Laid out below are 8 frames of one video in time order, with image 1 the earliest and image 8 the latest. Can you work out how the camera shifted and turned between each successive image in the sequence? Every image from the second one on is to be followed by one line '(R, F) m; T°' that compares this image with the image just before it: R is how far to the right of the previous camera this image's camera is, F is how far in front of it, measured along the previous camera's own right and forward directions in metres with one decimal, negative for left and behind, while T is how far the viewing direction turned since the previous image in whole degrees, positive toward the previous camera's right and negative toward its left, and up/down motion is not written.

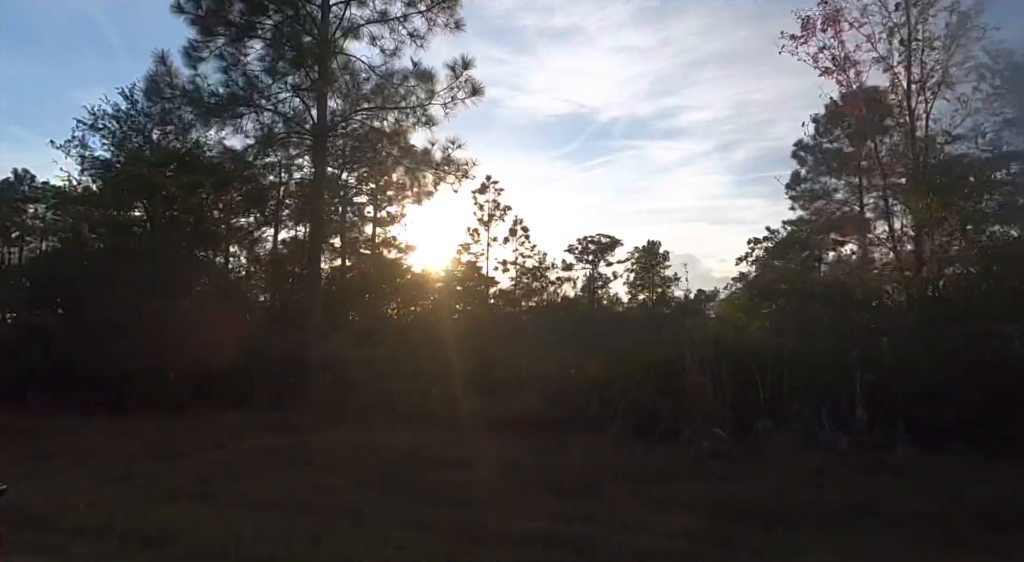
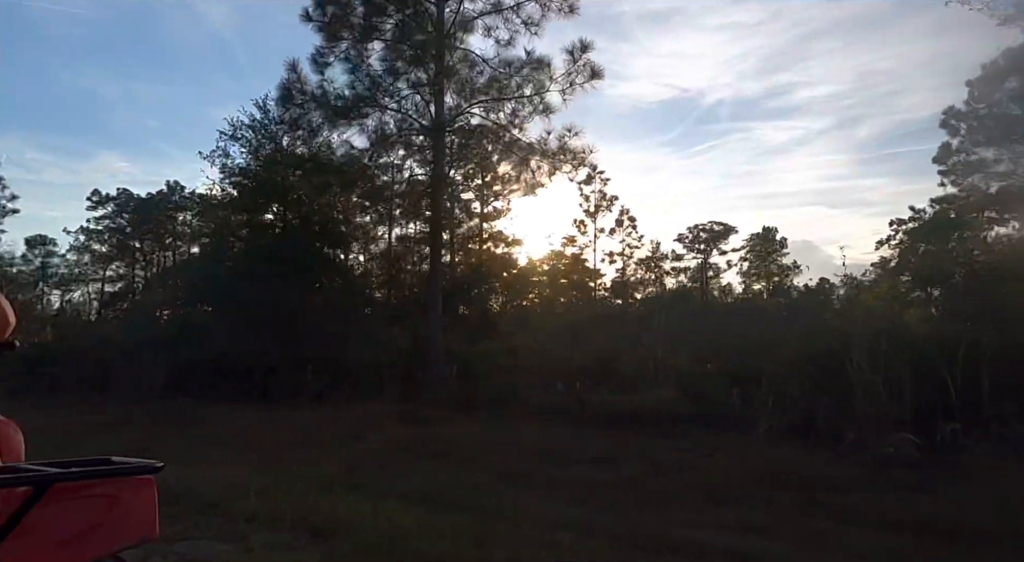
(-0.5, +0.4) m; -10°
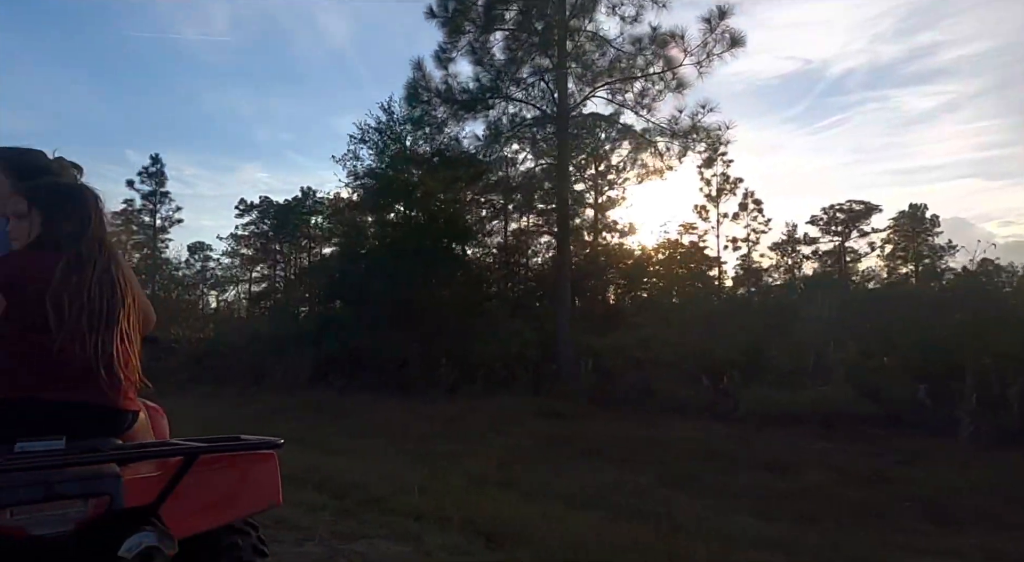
(-0.5, +0.4) m; -11°
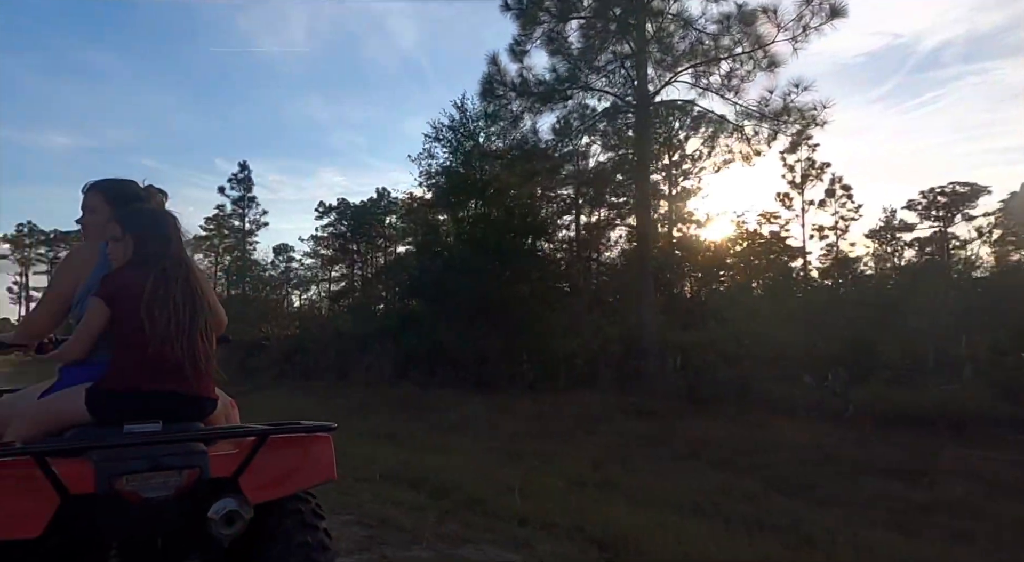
(-0.3, +0.2) m; -7°
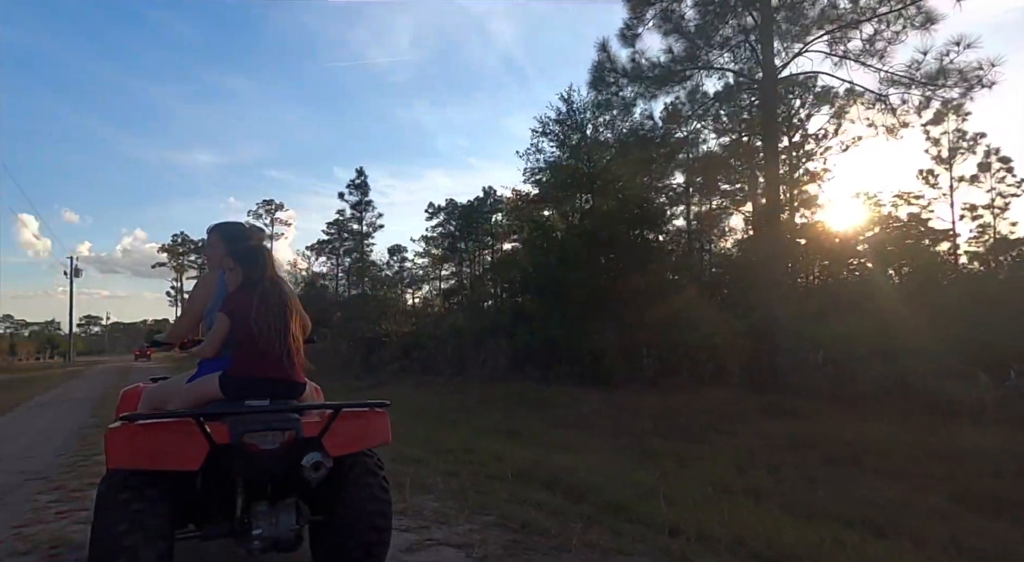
(-0.3, +0.2) m; -10°
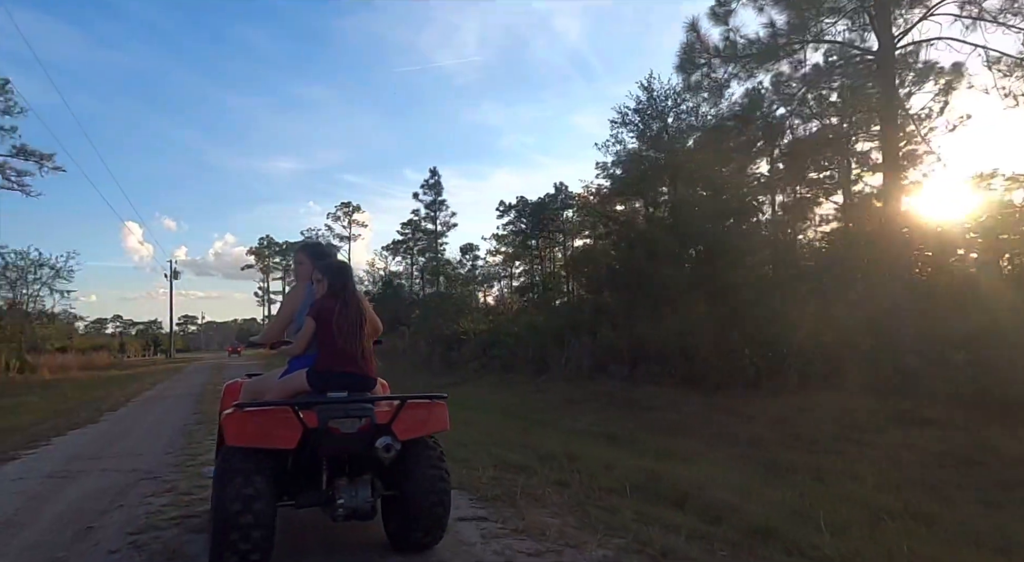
(-0.4, +0.5) m; -7°
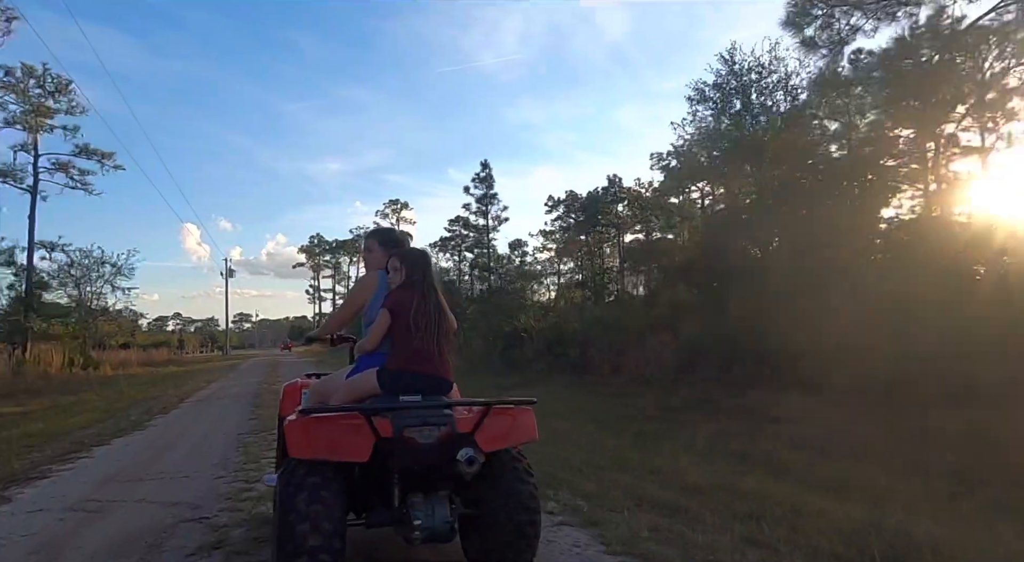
(-0.9, +1.6) m; -4°
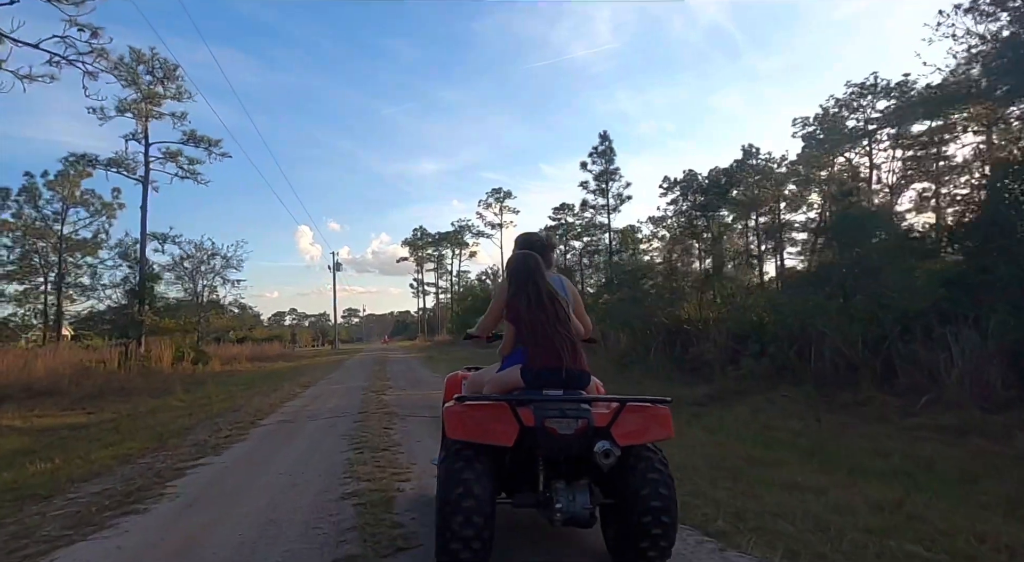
(-2.2, +5.1) m; -9°
